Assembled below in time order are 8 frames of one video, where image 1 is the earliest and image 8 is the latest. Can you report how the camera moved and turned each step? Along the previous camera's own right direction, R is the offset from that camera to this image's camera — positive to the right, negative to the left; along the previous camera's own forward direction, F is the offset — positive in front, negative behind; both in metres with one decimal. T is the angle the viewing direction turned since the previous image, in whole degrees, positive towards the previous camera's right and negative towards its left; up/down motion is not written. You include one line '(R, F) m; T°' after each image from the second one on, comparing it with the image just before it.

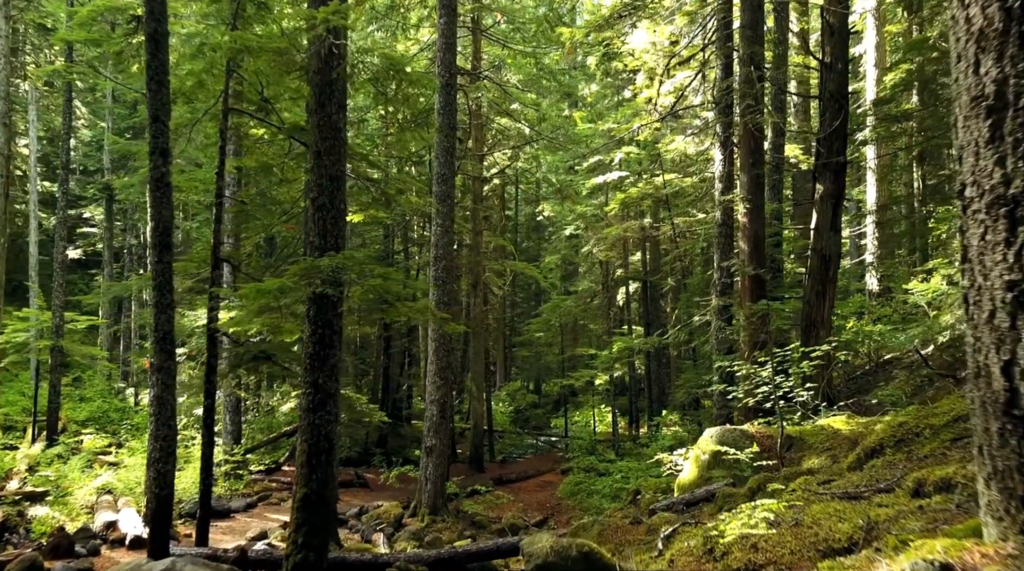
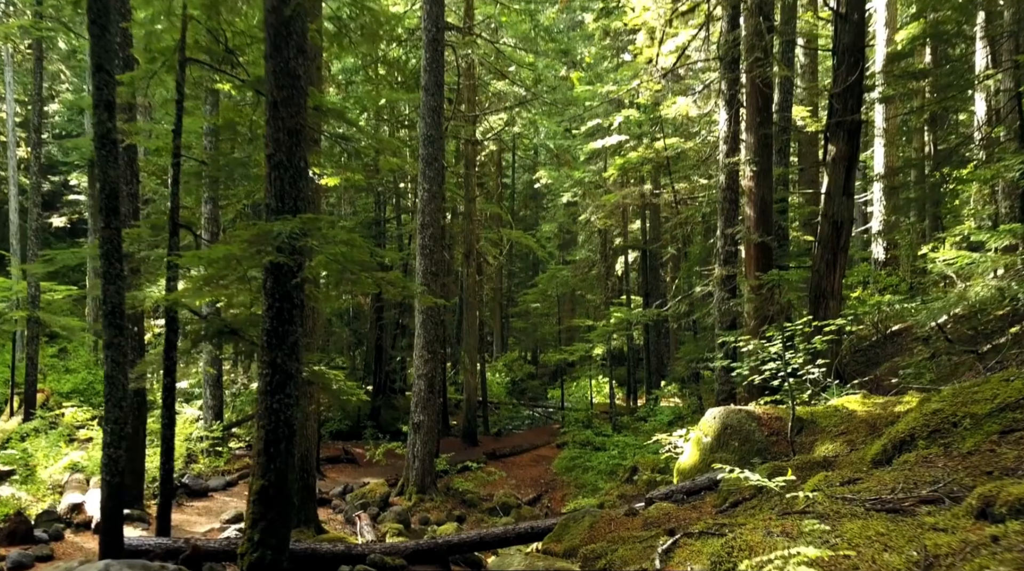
(+0.2, +0.9) m; 0°
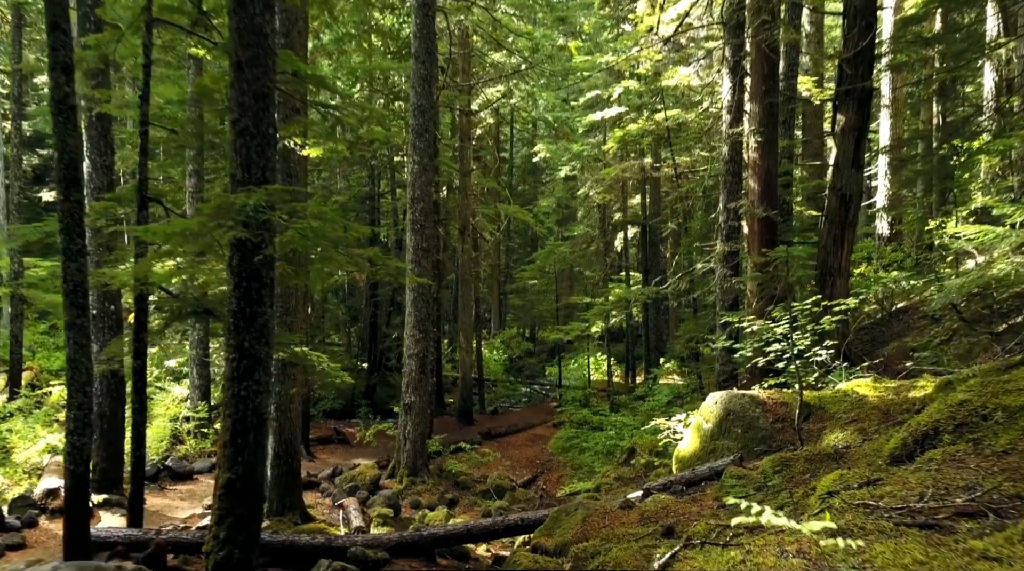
(+0.1, +0.6) m; 0°
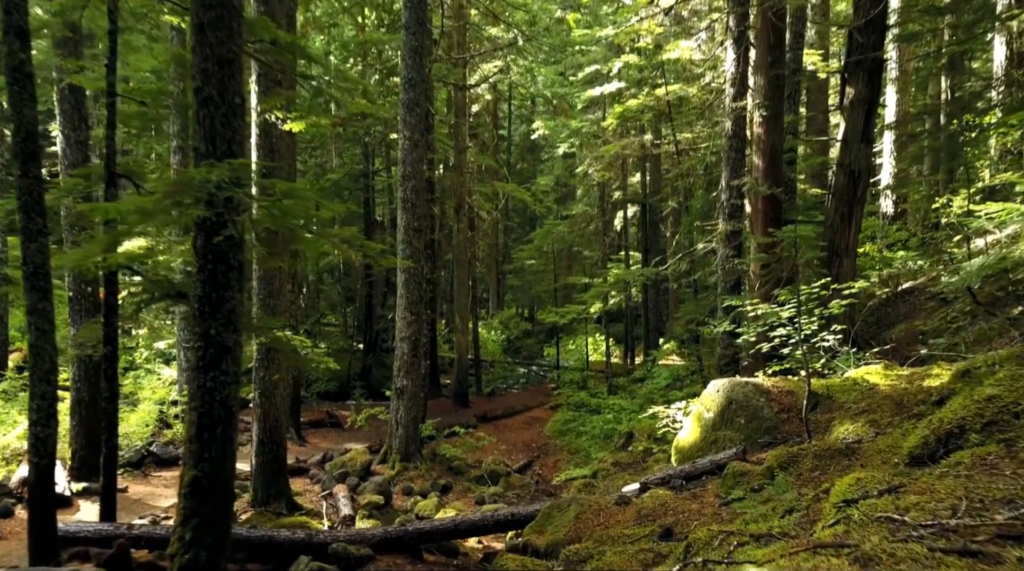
(+0.1, +0.5) m; 0°
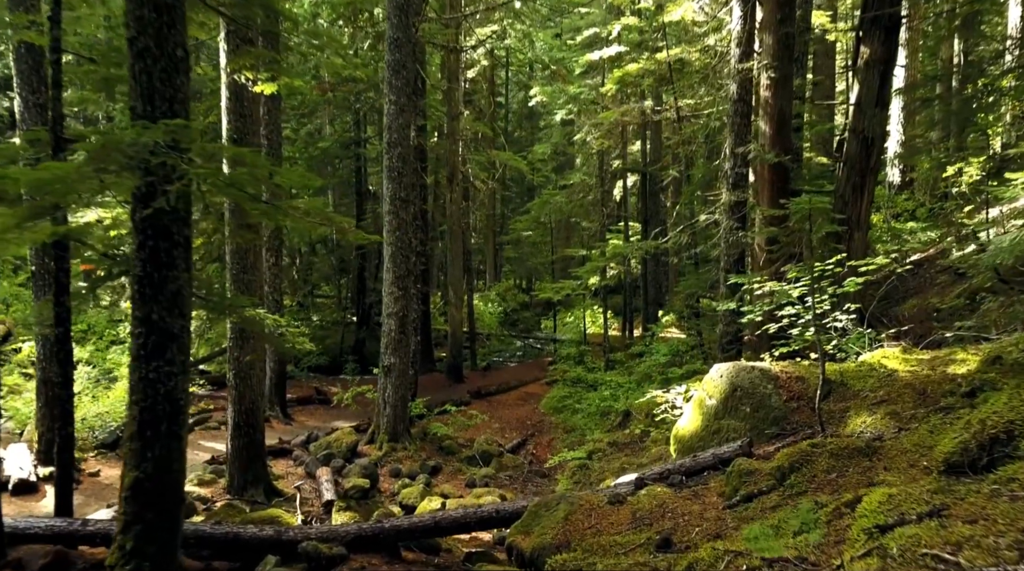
(+0.1, +0.7) m; 0°
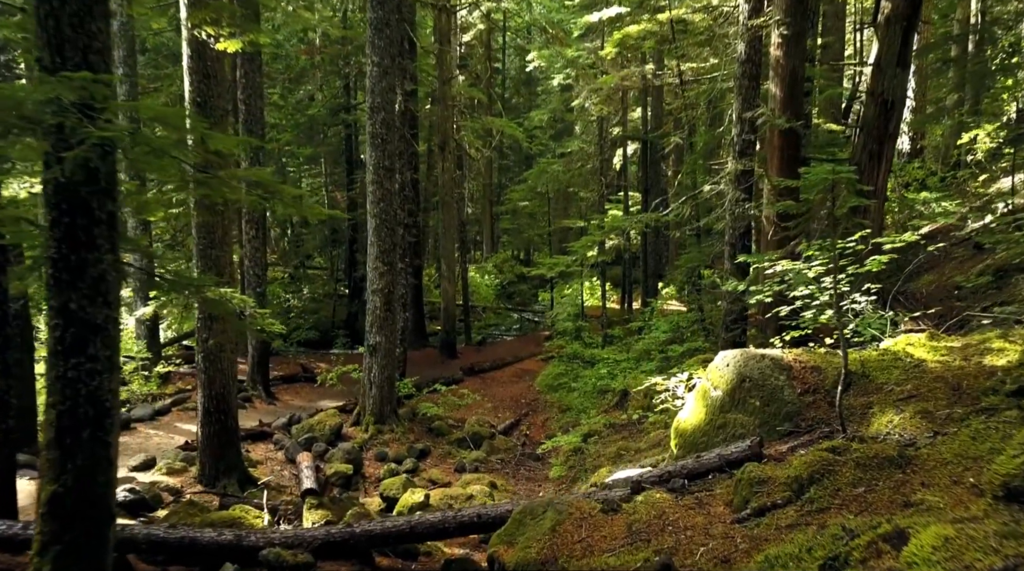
(+0.1, +0.8) m; 0°
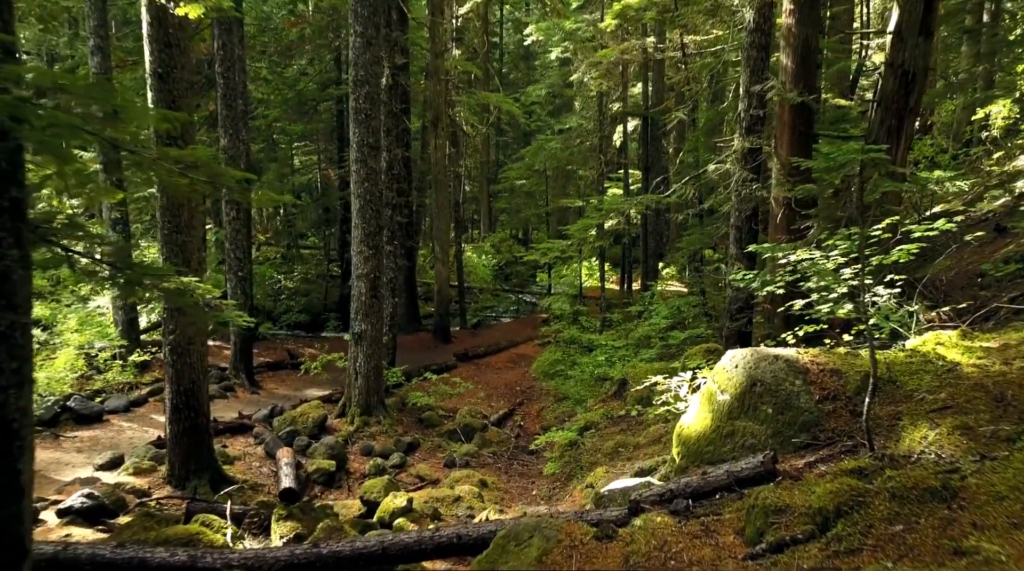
(+0.1, +0.8) m; 0°
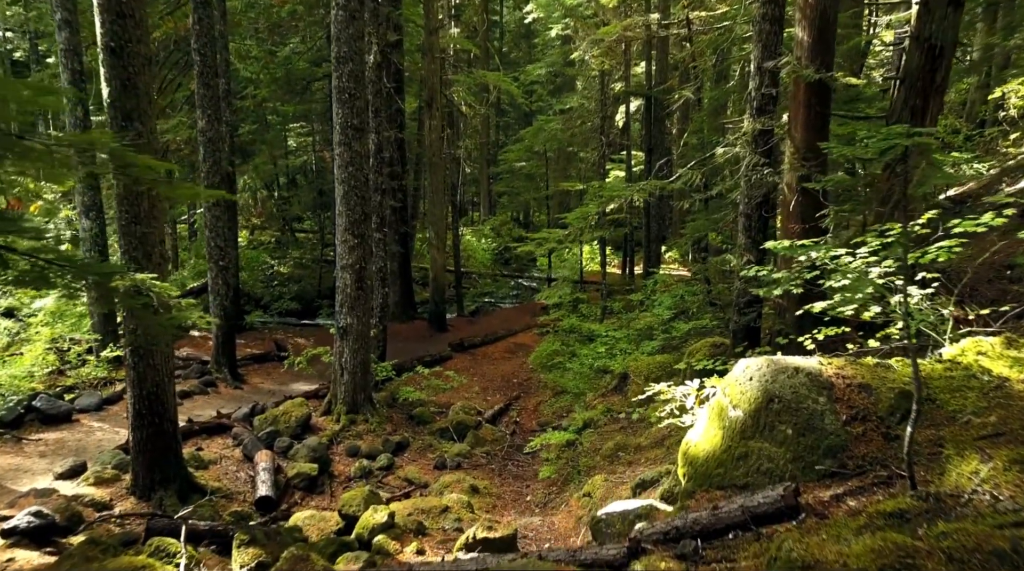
(+0.1, +0.8) m; 0°
